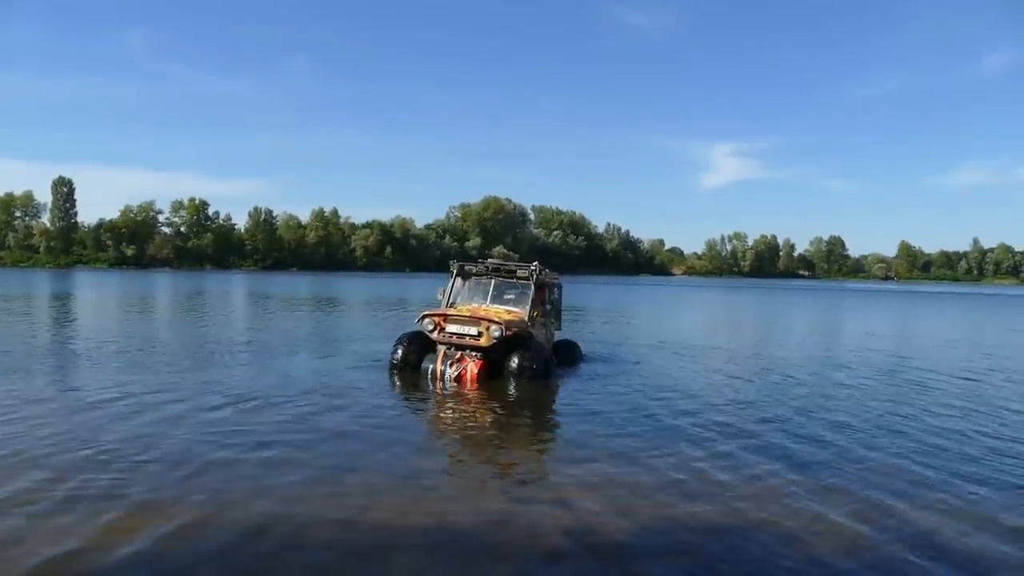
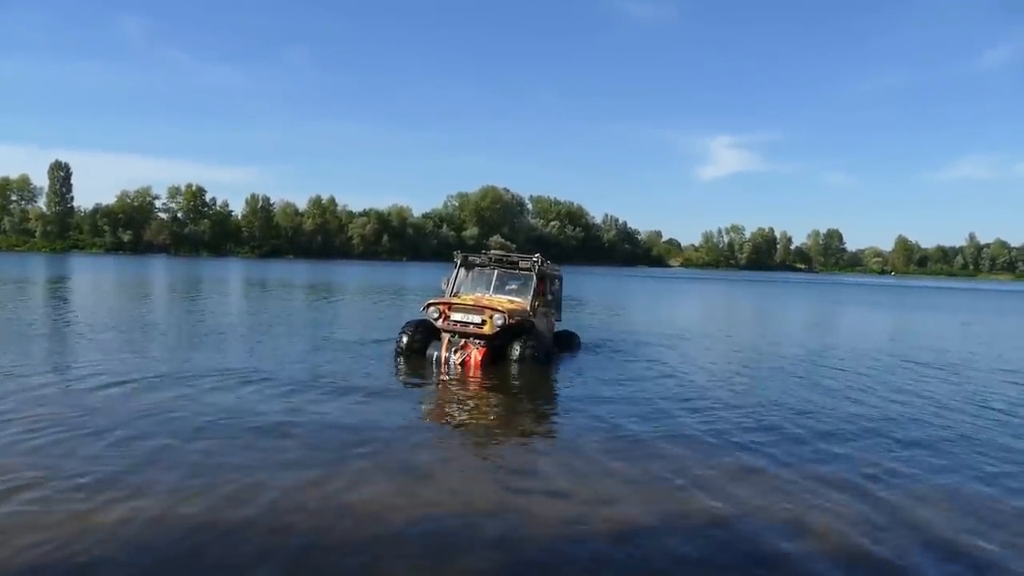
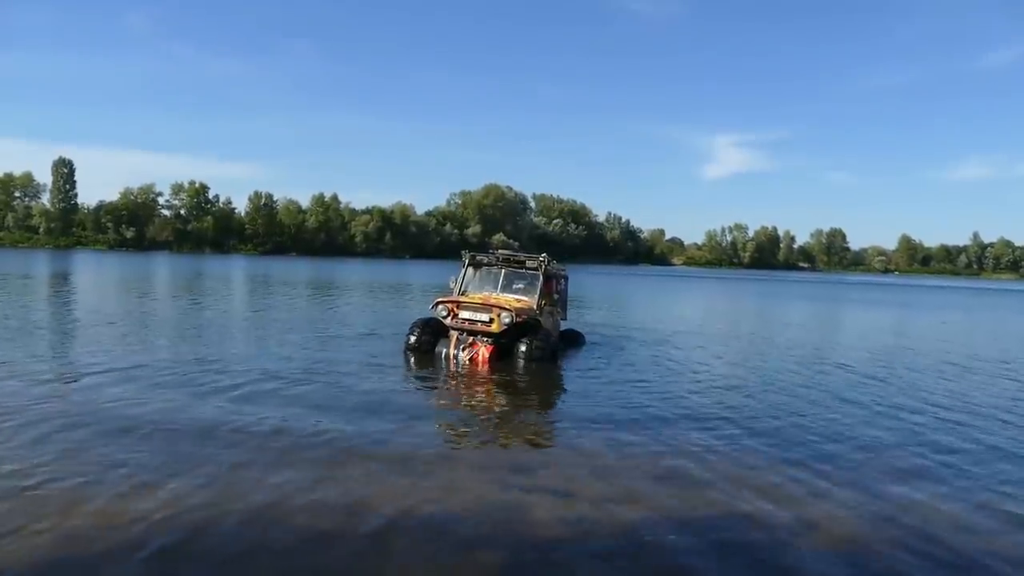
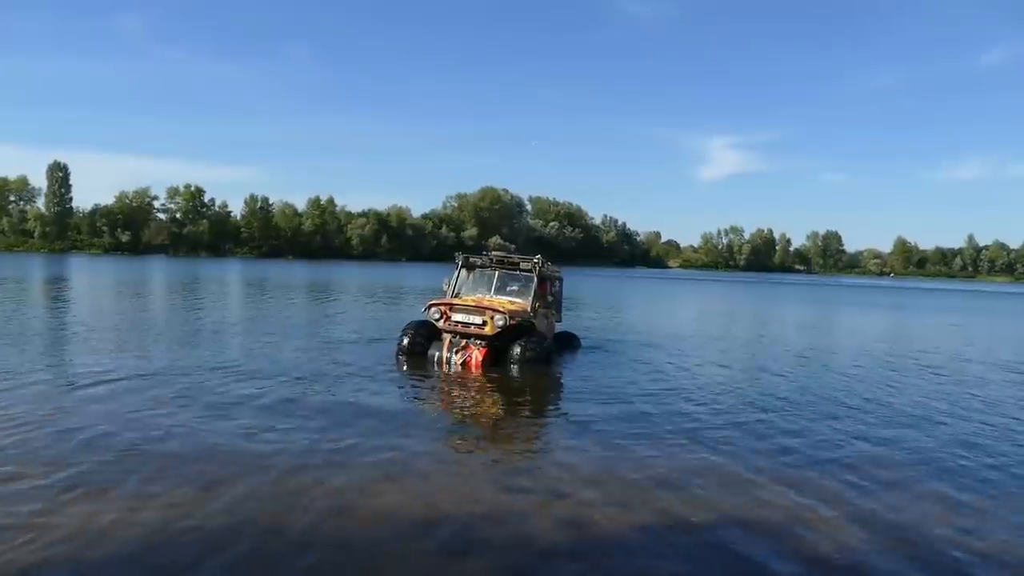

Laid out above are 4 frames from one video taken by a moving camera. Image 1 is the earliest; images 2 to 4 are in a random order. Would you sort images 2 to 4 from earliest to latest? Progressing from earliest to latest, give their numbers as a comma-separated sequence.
2, 4, 3
